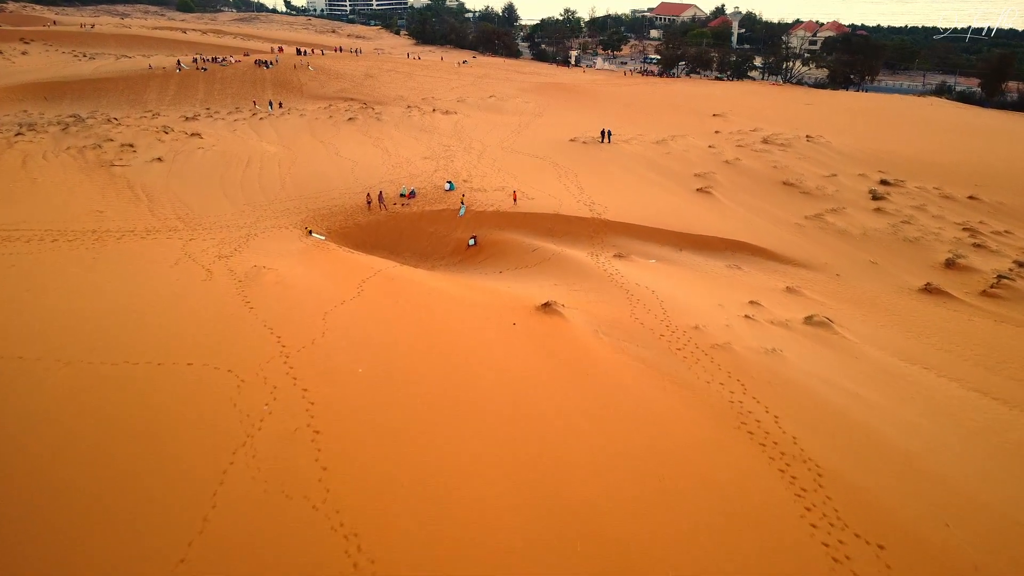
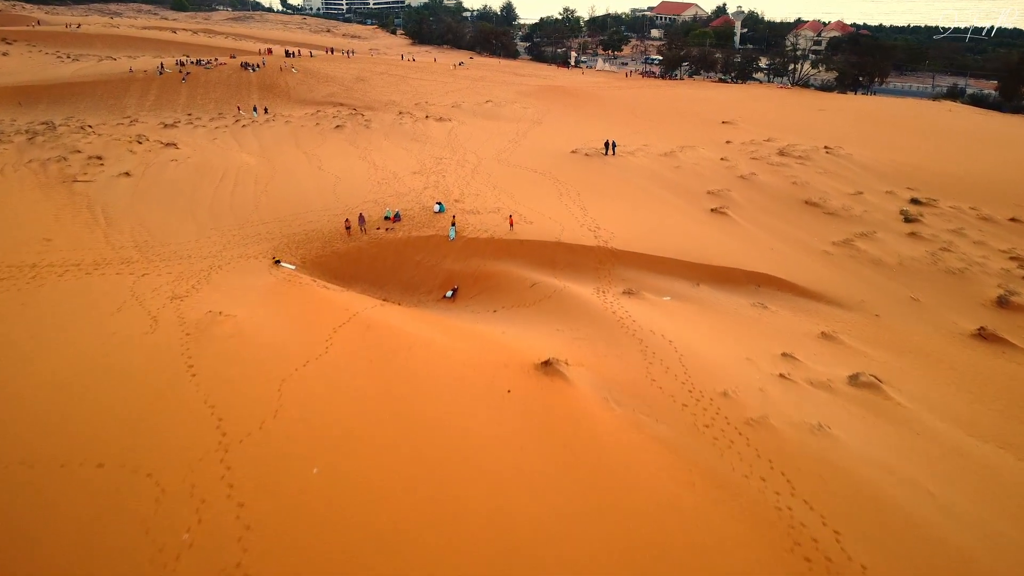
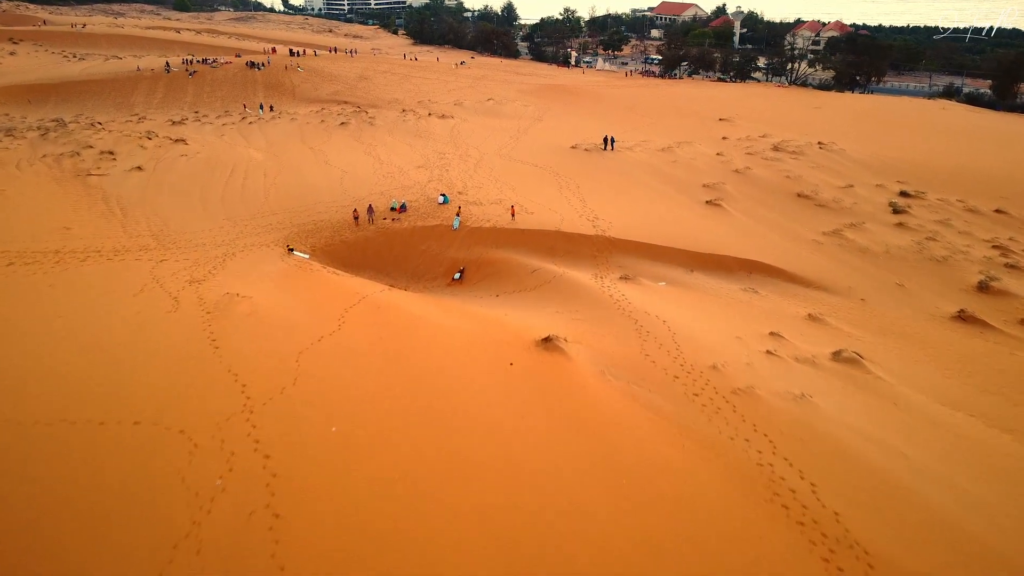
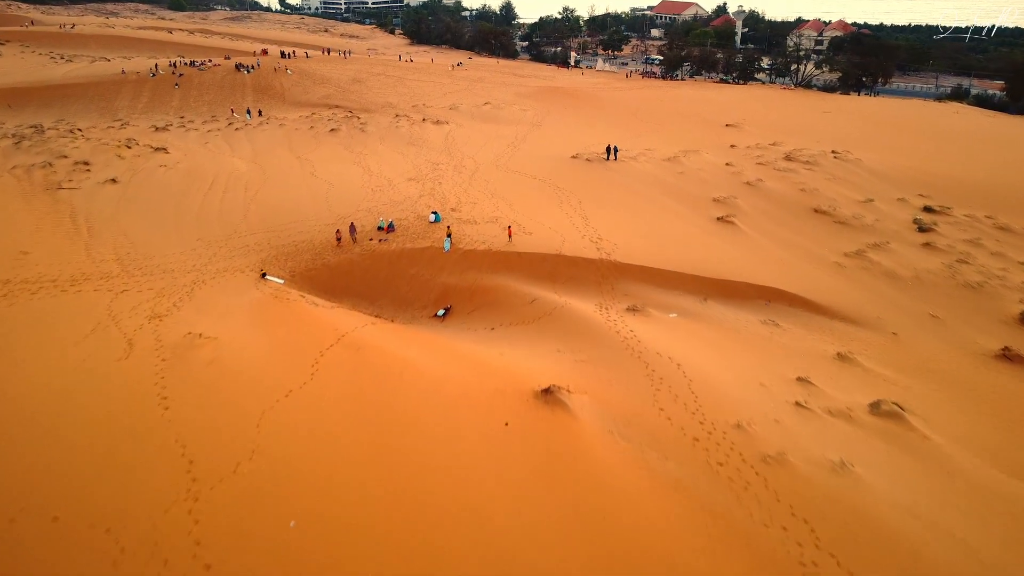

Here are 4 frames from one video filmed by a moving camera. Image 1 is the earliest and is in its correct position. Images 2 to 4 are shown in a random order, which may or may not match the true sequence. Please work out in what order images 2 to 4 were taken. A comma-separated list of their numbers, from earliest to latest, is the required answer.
3, 2, 4
